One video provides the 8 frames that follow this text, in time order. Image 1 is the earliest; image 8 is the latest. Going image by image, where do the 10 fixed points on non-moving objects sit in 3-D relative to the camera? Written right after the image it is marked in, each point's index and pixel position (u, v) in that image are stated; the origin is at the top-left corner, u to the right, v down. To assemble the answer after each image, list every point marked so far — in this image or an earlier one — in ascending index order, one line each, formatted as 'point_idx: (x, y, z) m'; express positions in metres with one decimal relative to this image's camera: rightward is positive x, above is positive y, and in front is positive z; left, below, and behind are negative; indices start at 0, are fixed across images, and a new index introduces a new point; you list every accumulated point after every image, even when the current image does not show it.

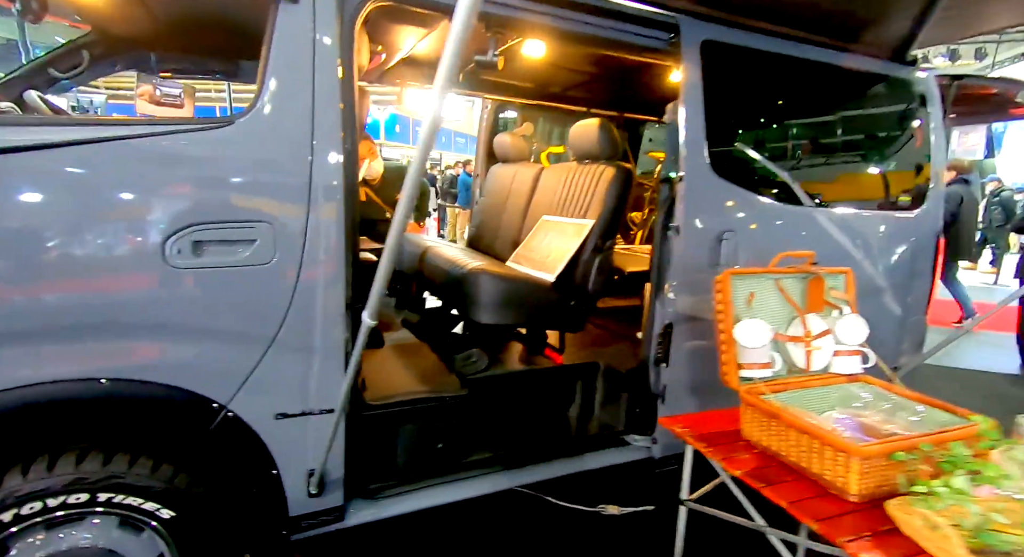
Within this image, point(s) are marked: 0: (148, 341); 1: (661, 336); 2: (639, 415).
0: (-0.9, -0.1, +1.3) m
1: (+0.6, -0.2, +2.1) m
2: (+0.5, -0.5, +2.2) m
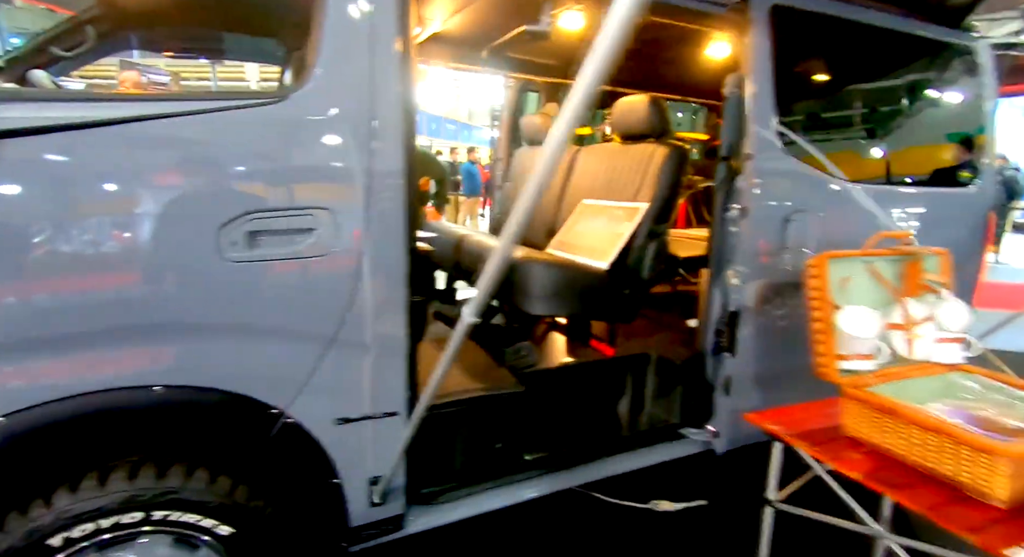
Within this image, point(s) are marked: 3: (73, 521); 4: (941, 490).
0: (-0.7, -0.1, +1.2) m
1: (+0.8, -0.2, +2.0) m
2: (+0.7, -0.5, +2.1) m
3: (-0.9, -0.5, +1.2) m
4: (+0.9, -0.4, +1.1) m
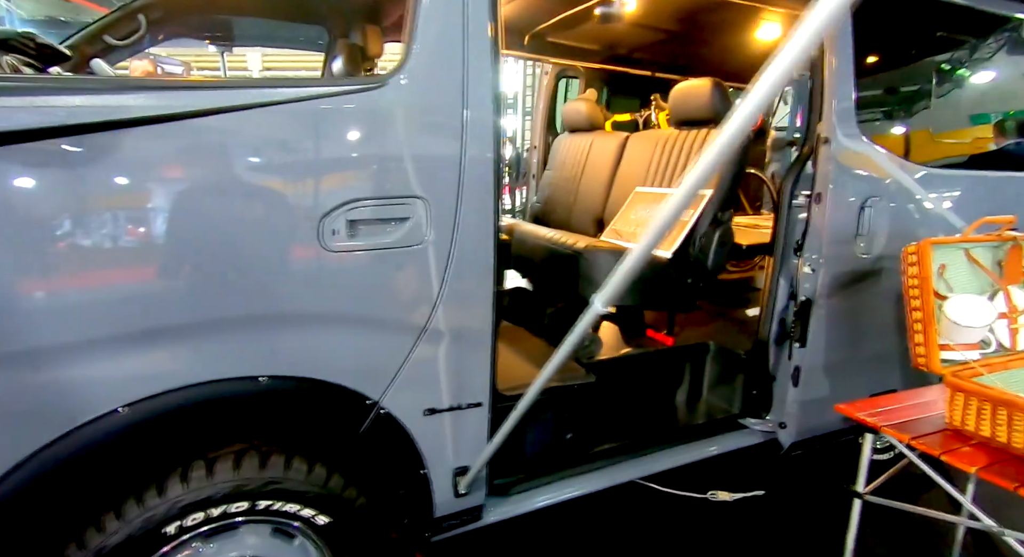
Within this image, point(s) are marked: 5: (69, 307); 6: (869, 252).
0: (-0.4, -0.1, +1.2) m
1: (+1.0, -0.1, +1.9) m
2: (+0.9, -0.4, +2.1) m
3: (-0.7, -0.5, +1.2) m
4: (+1.1, -0.4, +1.1) m
5: (-0.8, -0.1, +1.0) m
6: (+1.3, +0.1, +2.0) m
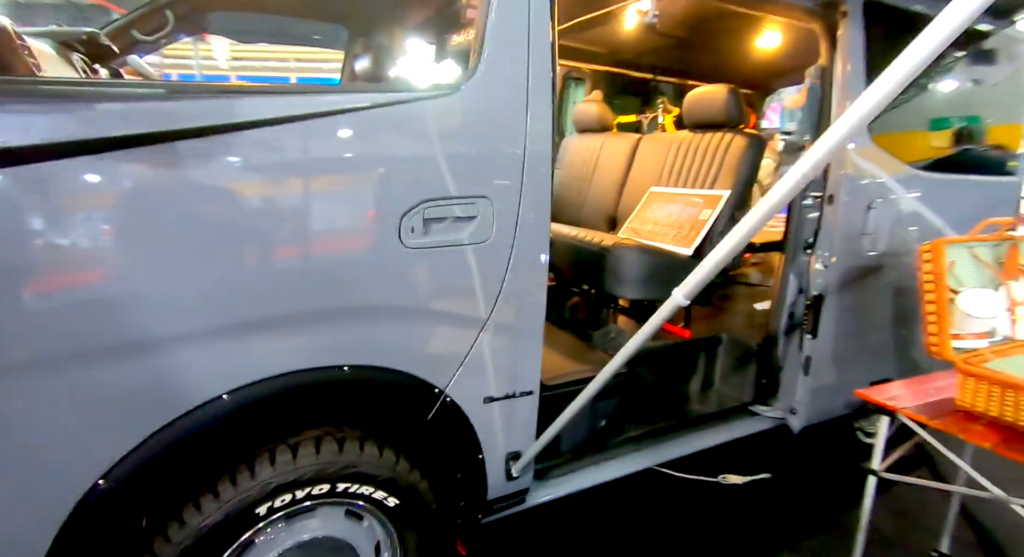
0: (-0.3, -0.1, +1.3) m
1: (+1.1, -0.1, +2.1) m
2: (+1.0, -0.4, +2.2) m
3: (-0.5, -0.5, +1.2) m
4: (+1.2, -0.4, +1.3) m
5: (-0.6, 0.0, +1.1) m
6: (+1.4, +0.1, +2.1) m
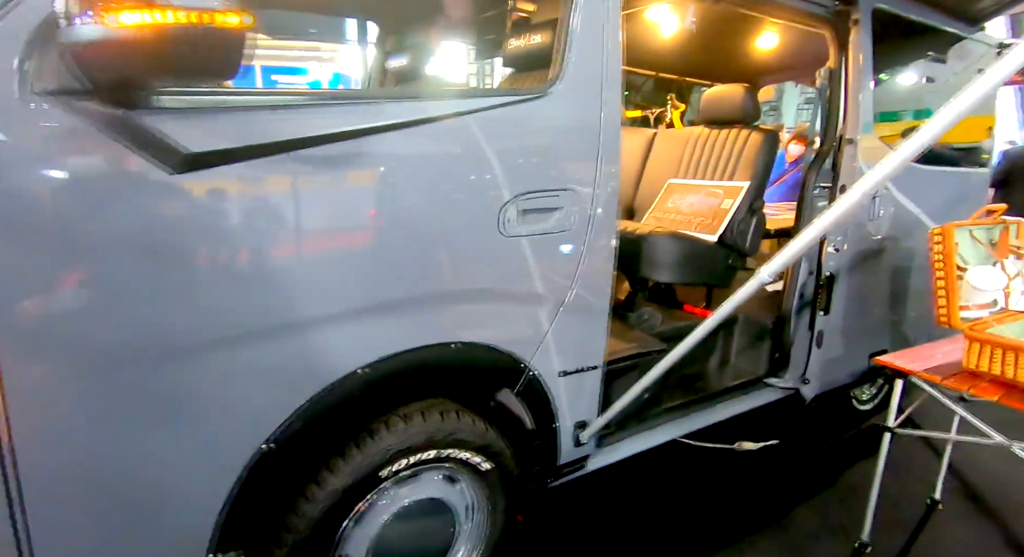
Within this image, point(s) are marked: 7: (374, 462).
0: (-0.1, -0.1, +1.4) m
1: (+1.3, 0.0, +2.3) m
2: (+1.2, -0.4, +2.5) m
3: (-0.3, -0.4, +1.4) m
4: (+1.5, -0.3, +1.5) m
5: (-0.4, 0.0, +1.2) m
6: (+1.5, +0.2, +2.4) m
7: (-0.3, -0.4, +1.3) m
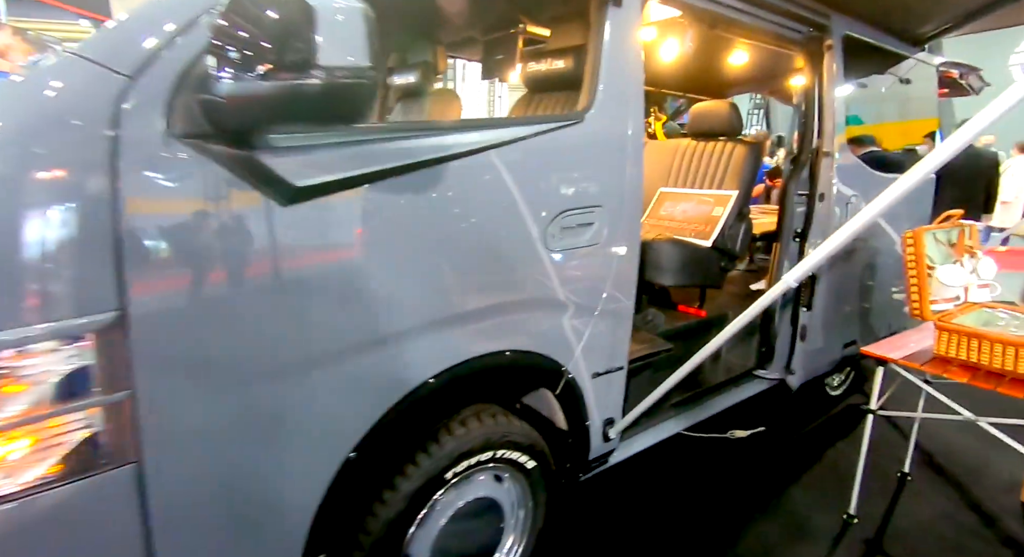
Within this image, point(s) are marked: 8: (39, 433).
0: (0.0, -0.1, +1.5) m
1: (+1.3, 0.0, +2.5) m
2: (+1.2, -0.4, +2.7) m
3: (-0.1, -0.5, +1.5) m
4: (+1.6, -0.3, +1.8) m
5: (-0.2, -0.1, +1.3) m
6: (+1.6, +0.2, +2.6) m
7: (-0.2, -0.5, +1.4) m
8: (-0.8, -0.2, +0.9) m
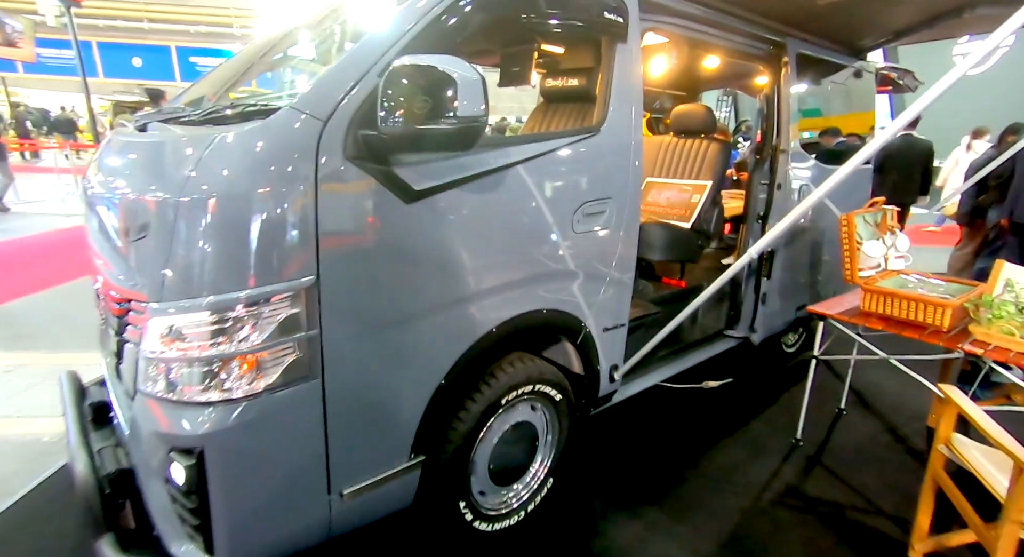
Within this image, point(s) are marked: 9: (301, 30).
0: (+0.2, 0.0, +2.0) m
1: (+1.4, +0.1, +3.1) m
2: (+1.3, -0.2, +3.2) m
3: (0.0, -0.4, +1.9) m
4: (+1.7, -0.2, +2.3) m
5: (-0.1, 0.0, +1.8) m
6: (+1.6, +0.3, +3.2) m
7: (0.0, -0.4, +1.9) m
8: (-0.6, -0.2, +1.4) m
9: (-0.9, +1.0, +2.3) m
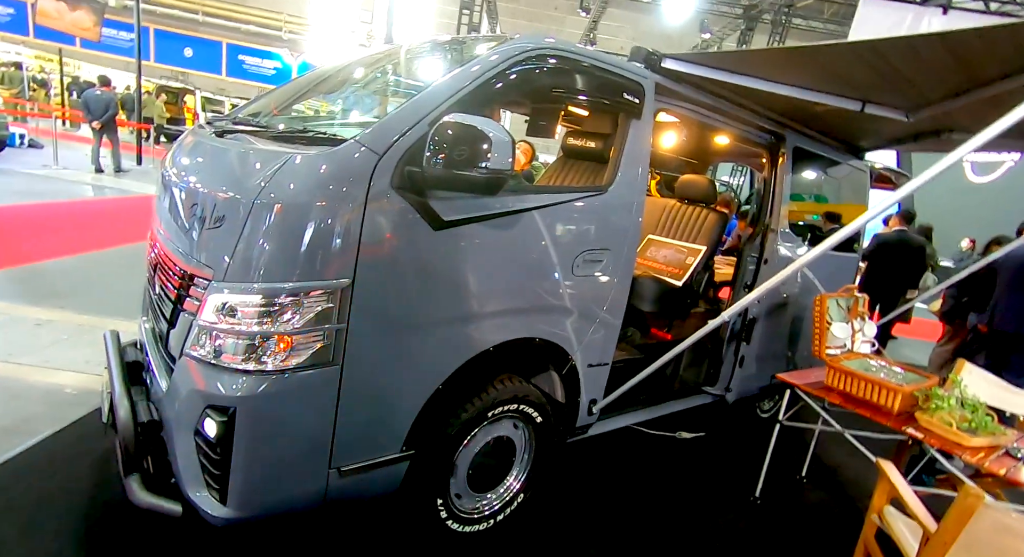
0: (+0.2, -0.2, +2.3) m
1: (+1.4, -0.3, +3.3) m
2: (+1.2, -0.6, +3.5) m
3: (-0.1, -0.5, +2.2) m
4: (+1.6, -0.6, +2.6) m
5: (-0.1, -0.1, +2.0) m
6: (+1.7, -0.1, +3.4) m
7: (-0.1, -0.5, +2.2) m
8: (-0.6, -0.2, +1.6) m
9: (-0.7, +1.0, +2.6) m
